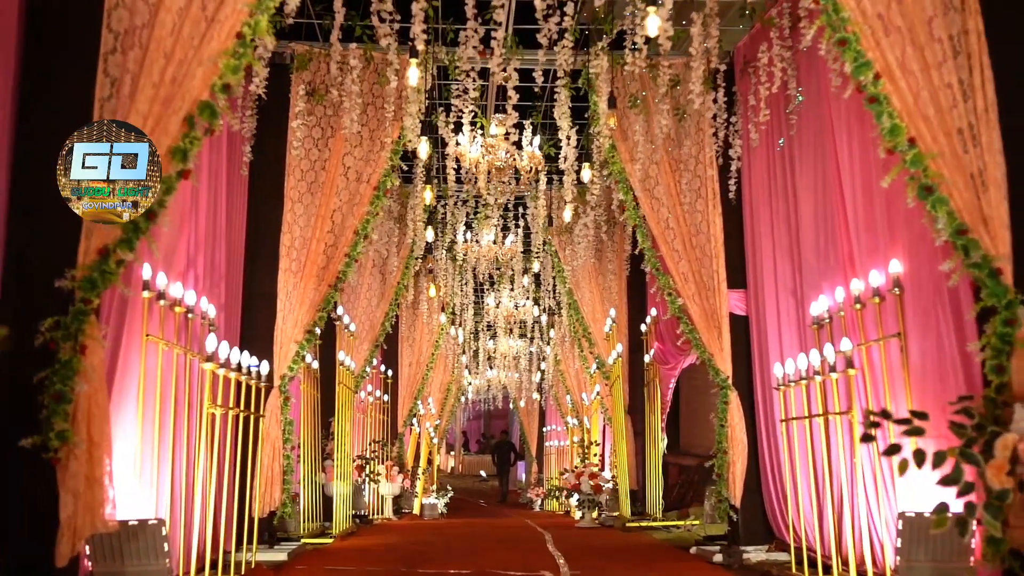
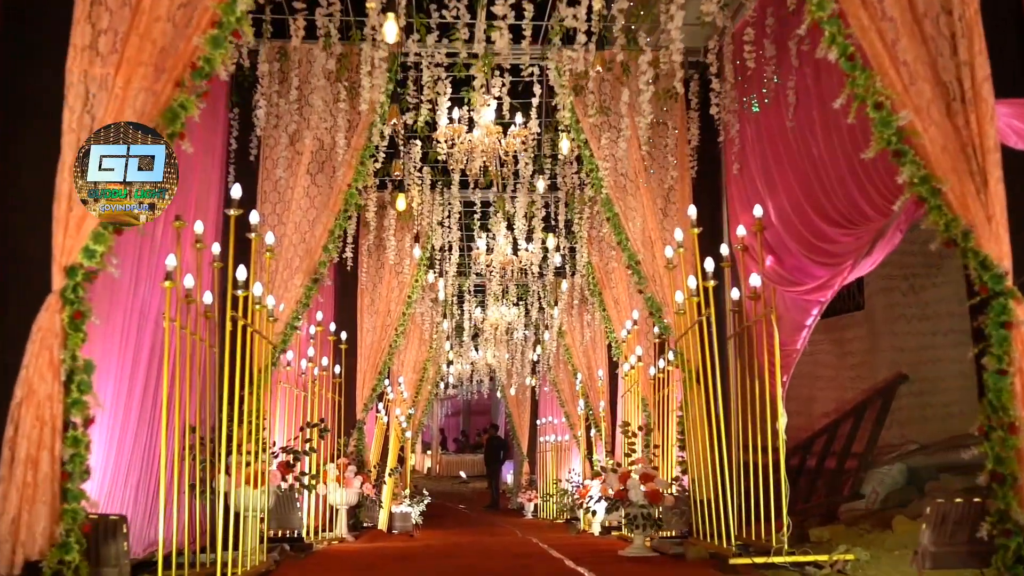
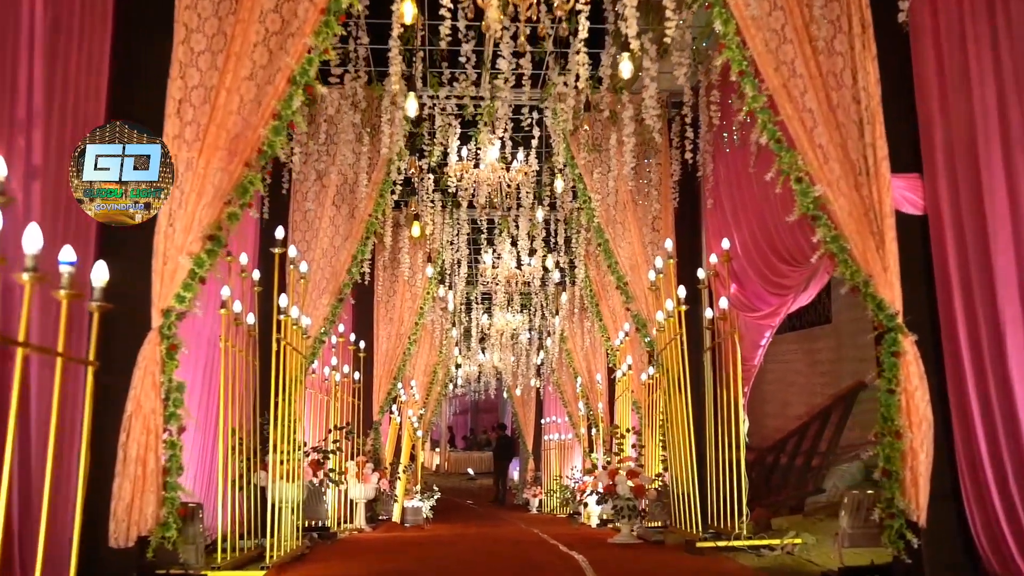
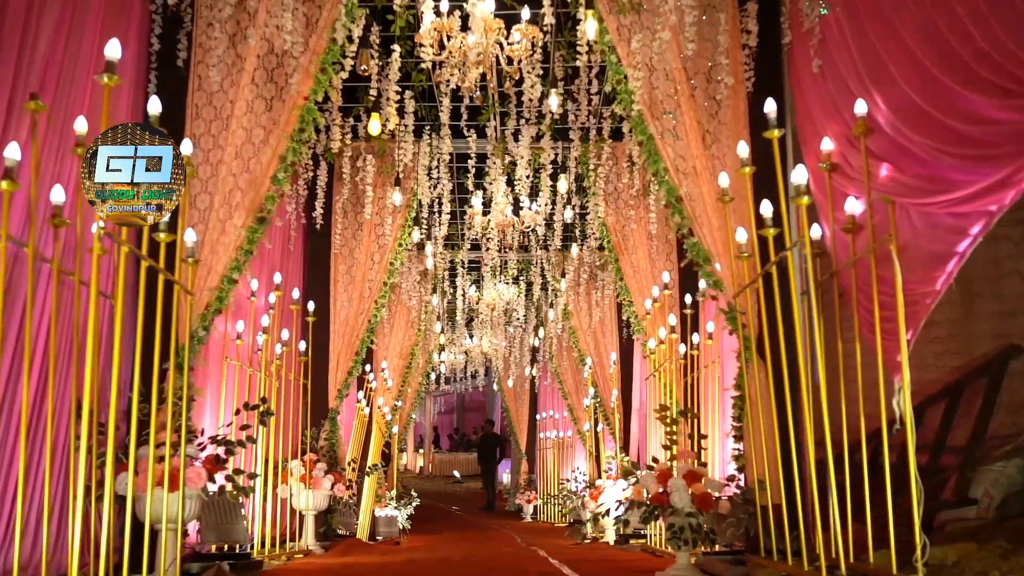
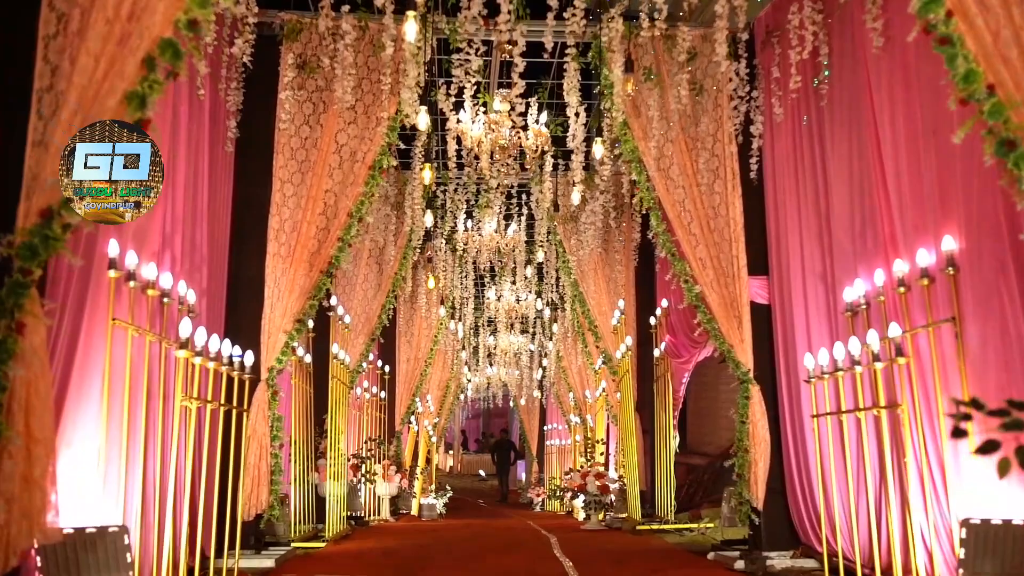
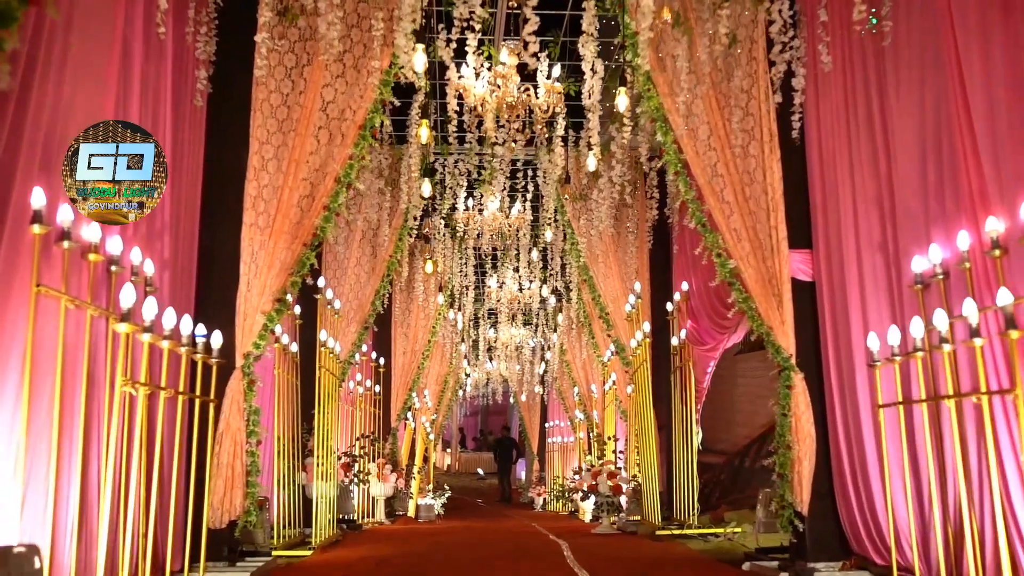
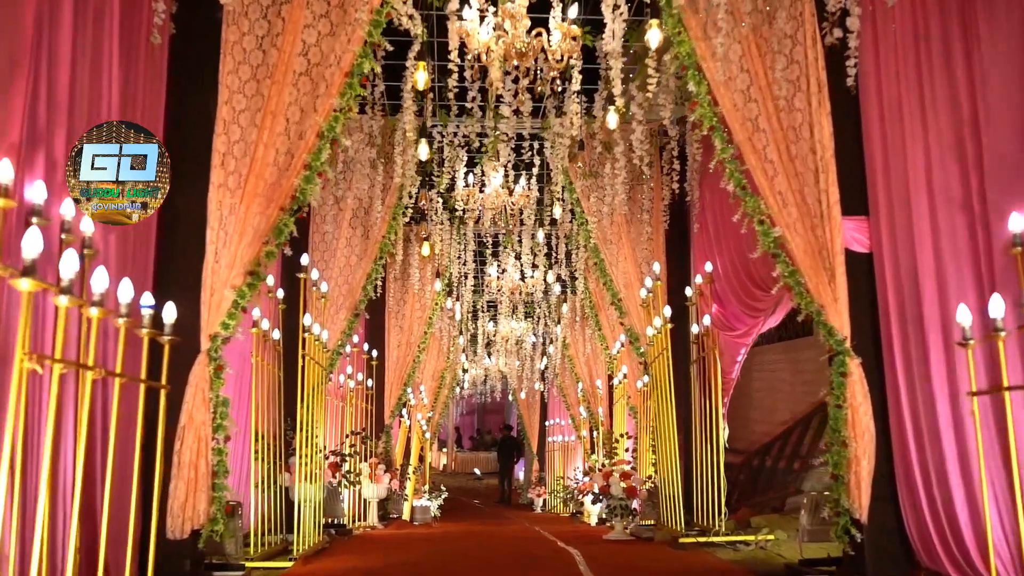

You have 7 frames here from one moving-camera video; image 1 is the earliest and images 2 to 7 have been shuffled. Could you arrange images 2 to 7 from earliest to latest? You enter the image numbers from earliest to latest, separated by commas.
5, 6, 7, 3, 2, 4
